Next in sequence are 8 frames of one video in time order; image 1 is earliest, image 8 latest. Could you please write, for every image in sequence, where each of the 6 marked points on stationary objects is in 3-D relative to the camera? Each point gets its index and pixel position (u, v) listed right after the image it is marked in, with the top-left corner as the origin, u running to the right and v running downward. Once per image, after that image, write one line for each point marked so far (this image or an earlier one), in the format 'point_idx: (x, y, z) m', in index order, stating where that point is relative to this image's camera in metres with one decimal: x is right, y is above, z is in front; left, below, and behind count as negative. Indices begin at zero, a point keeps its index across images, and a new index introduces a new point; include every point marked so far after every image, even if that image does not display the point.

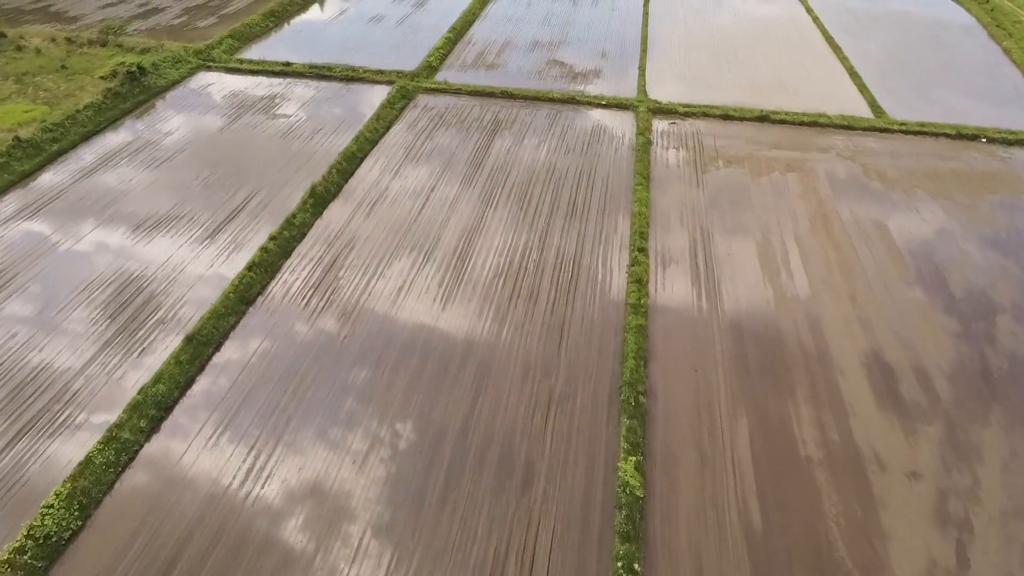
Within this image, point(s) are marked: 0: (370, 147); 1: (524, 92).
0: (-2.4, +2.4, +12.4) m
1: (+0.2, +3.9, +14.7) m
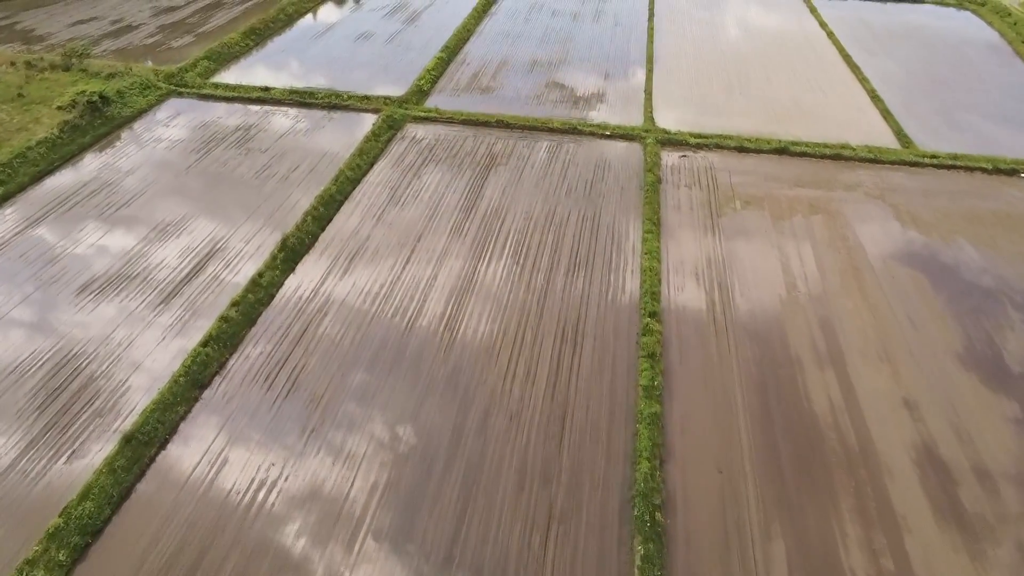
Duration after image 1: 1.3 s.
0: (-2.5, +1.5, +11.3) m
1: (+0.2, +3.1, +13.6) m
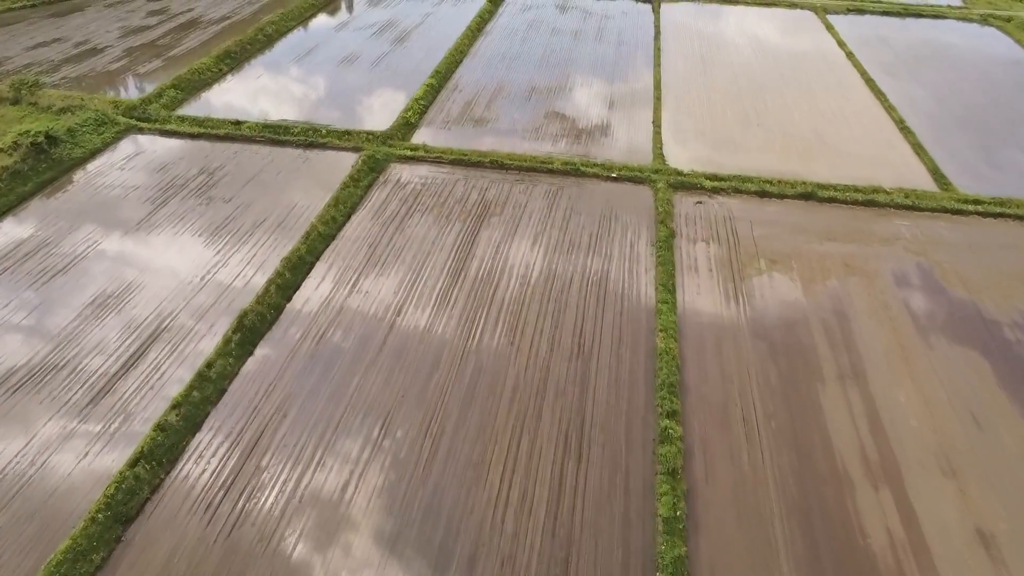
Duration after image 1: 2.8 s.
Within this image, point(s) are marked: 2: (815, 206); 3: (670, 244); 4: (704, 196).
0: (-2.5, +0.6, +9.9) m
1: (+0.1, +2.1, +12.2) m
2: (+4.8, +1.3, +11.5) m
3: (+2.2, +0.6, +10.2) m
4: (+3.1, +1.5, +11.6) m
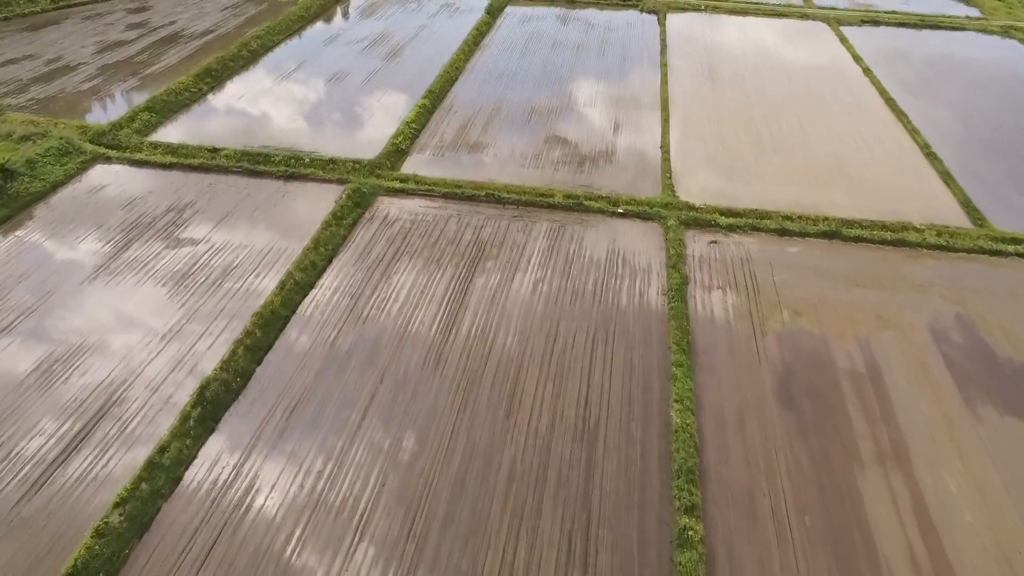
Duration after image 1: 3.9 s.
0: (-2.6, -0.1, +9.0) m
1: (0.0, +1.5, +11.3) m
2: (+4.7, +0.6, +10.6) m
3: (+2.2, -0.1, +9.3) m
4: (+3.0, +0.8, +10.7) m
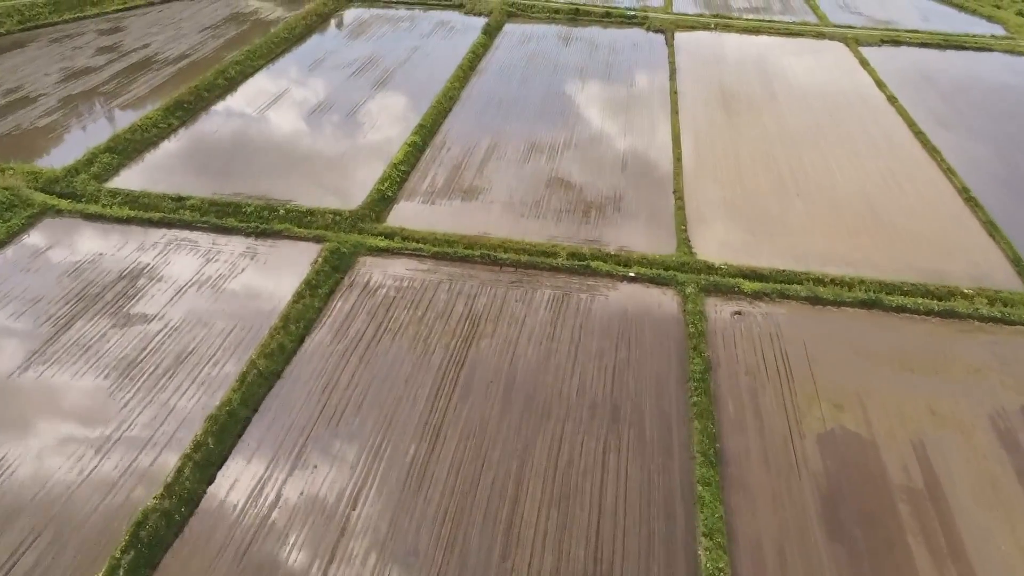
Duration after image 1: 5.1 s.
0: (-2.6, -1.1, +7.7) m
1: (0.0, +0.5, +10.1) m
2: (+4.7, -0.4, +9.3) m
3: (+2.1, -1.0, +8.1) m
4: (+3.0, -0.2, +9.5) m
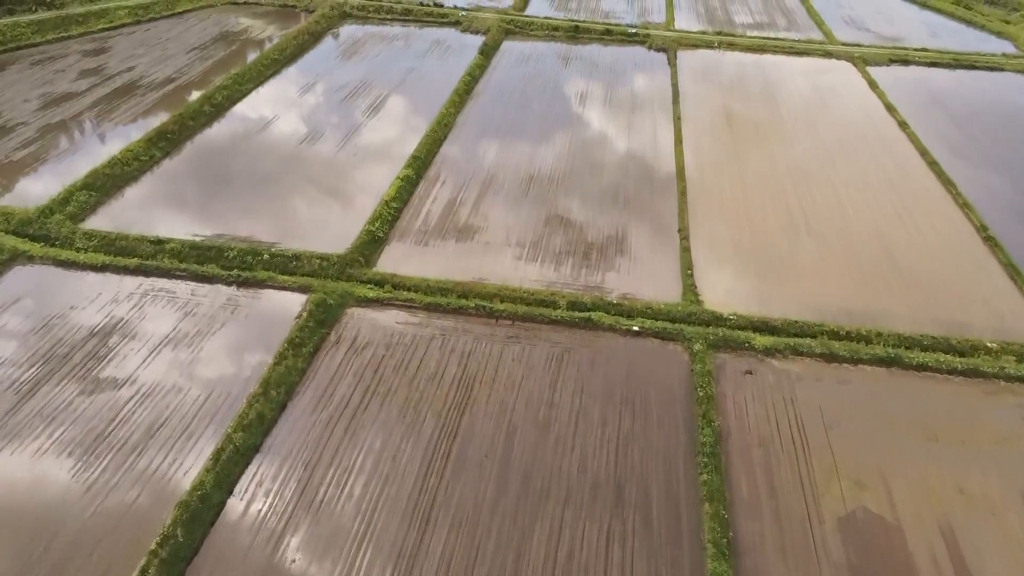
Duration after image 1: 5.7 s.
0: (-2.7, -1.8, +7.2) m
1: (0.0, -0.2, +9.5) m
2: (+4.6, -1.1, +8.8) m
3: (+2.1, -1.7, +7.5) m
4: (+2.9, -0.9, +8.9) m
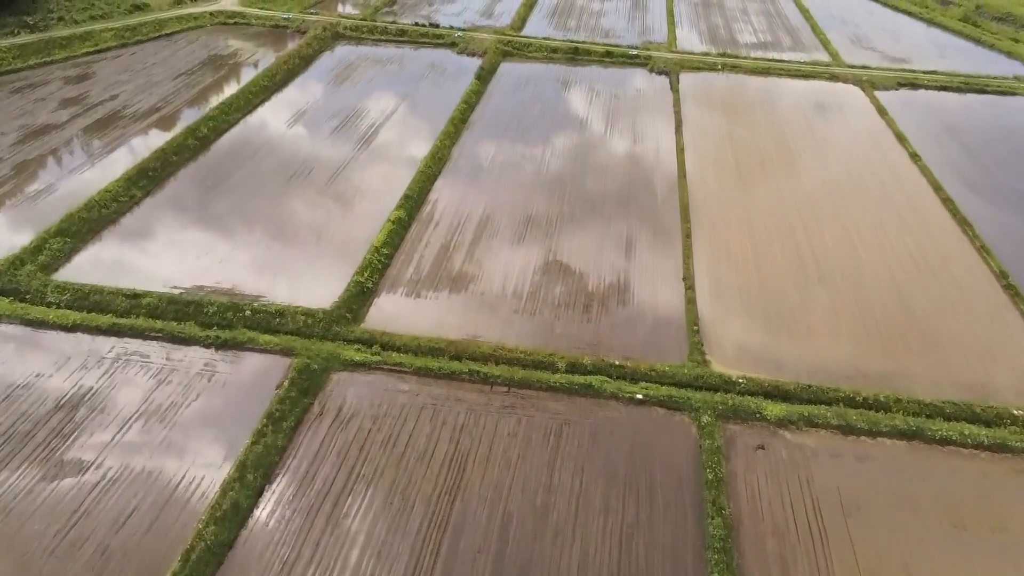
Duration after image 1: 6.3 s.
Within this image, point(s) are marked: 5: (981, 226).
0: (-2.7, -2.5, +6.6) m
1: (-0.1, -1.0, +8.9) m
2: (+4.6, -1.8, +8.2) m
3: (+2.1, -2.5, +6.9) m
4: (+2.9, -1.7, +8.3) m
5: (+8.1, +1.1, +12.6) m
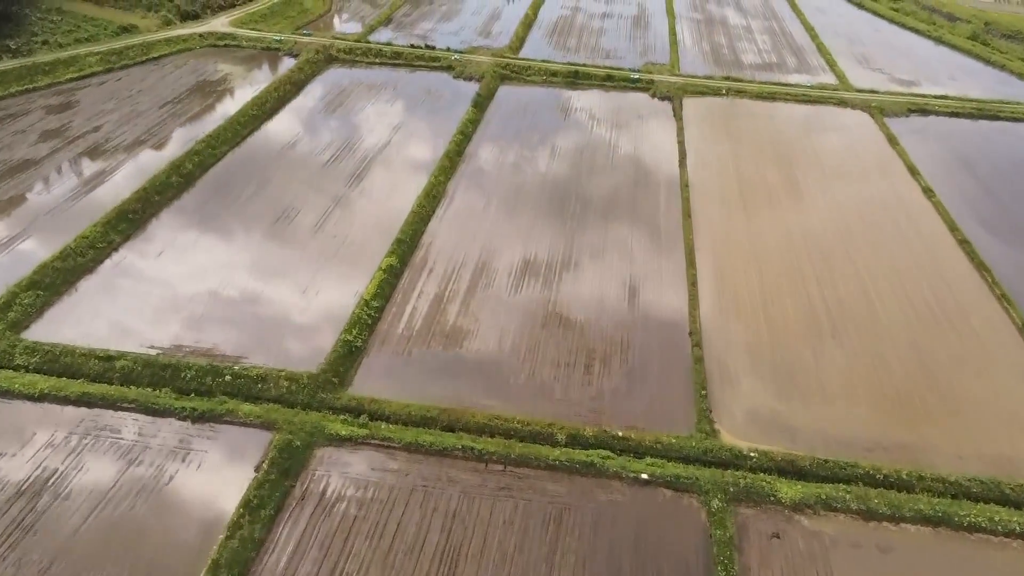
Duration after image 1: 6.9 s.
0: (-2.7, -3.3, +6.0) m
1: (-0.1, -1.8, +8.3) m
2: (+4.6, -2.6, +7.6) m
3: (+2.0, -3.3, +6.4) m
4: (+2.9, -2.5, +7.8) m
5: (+8.1, +0.3, +12.0) m
